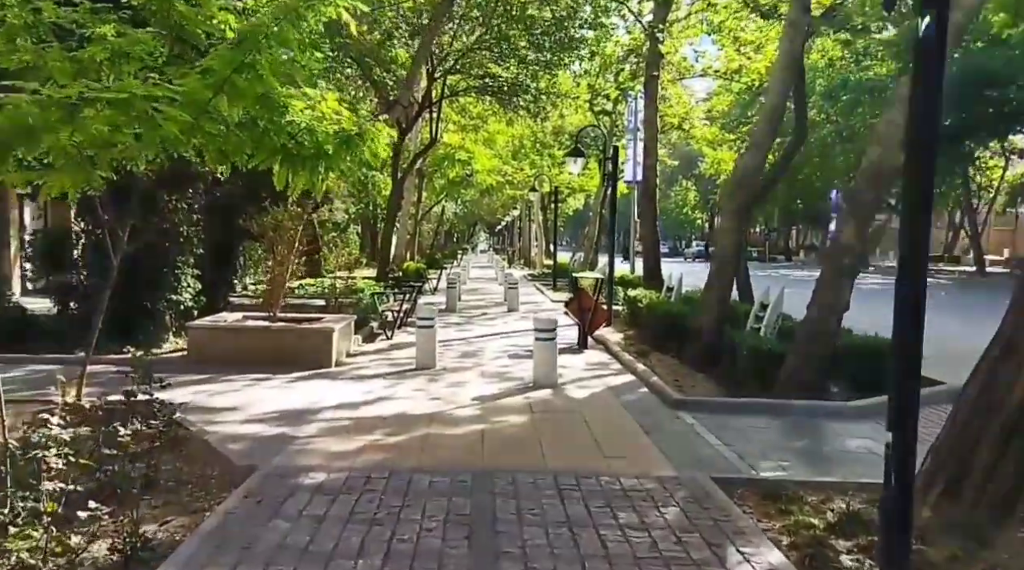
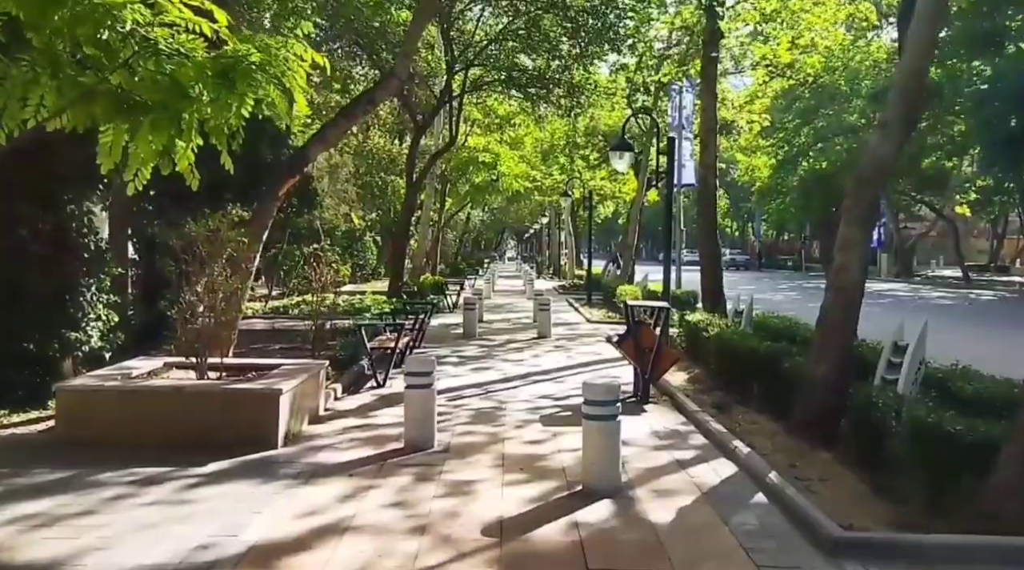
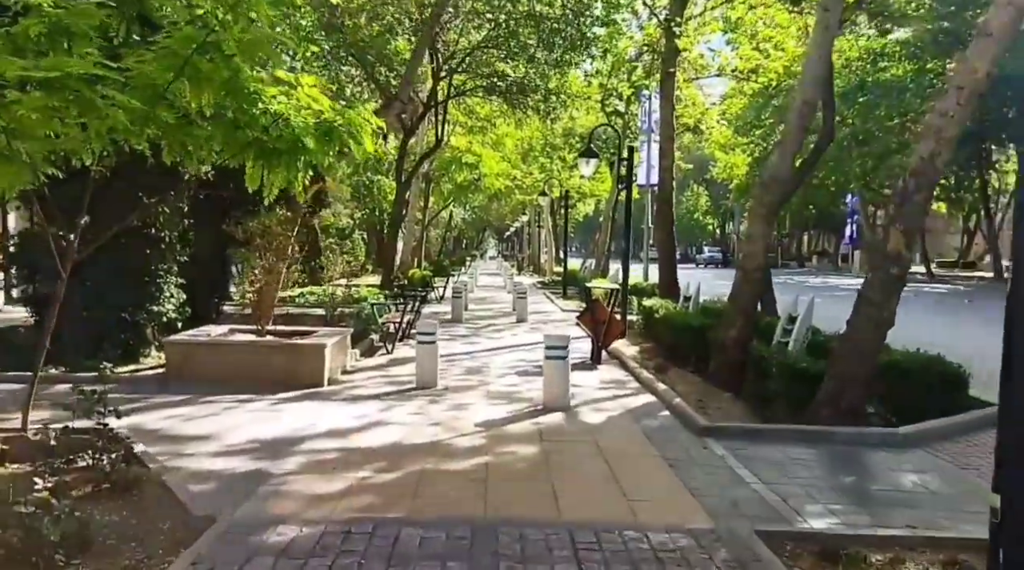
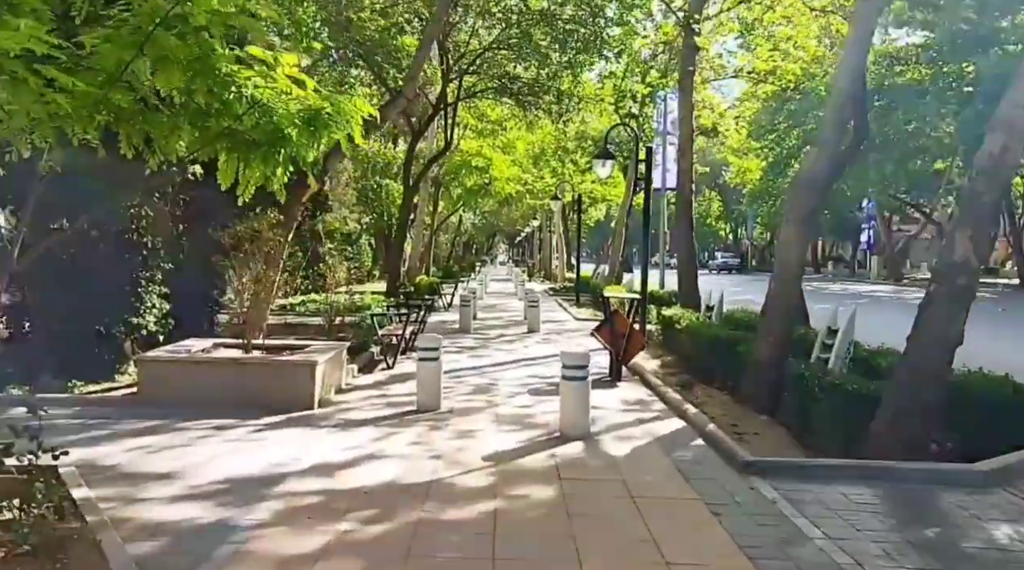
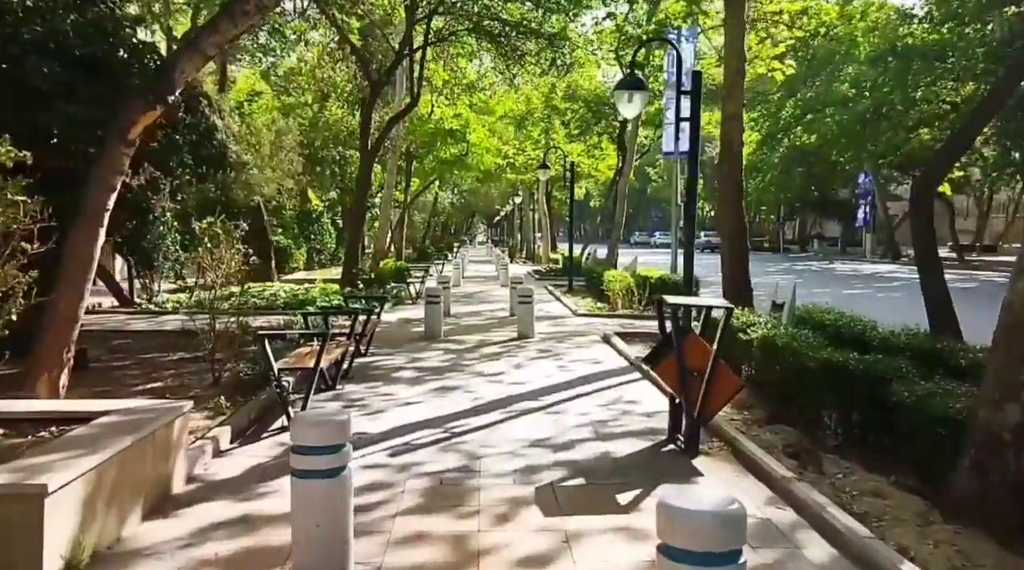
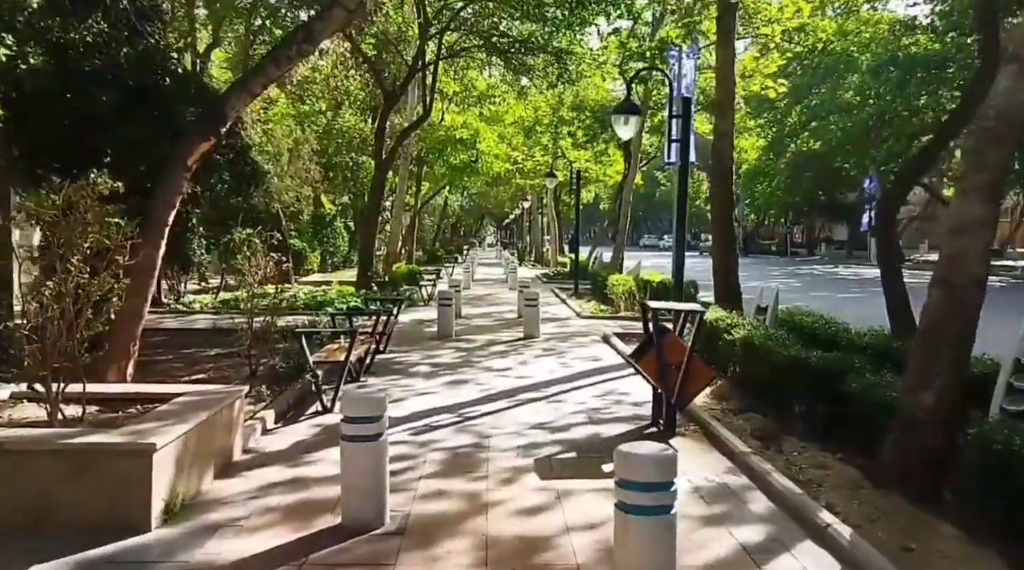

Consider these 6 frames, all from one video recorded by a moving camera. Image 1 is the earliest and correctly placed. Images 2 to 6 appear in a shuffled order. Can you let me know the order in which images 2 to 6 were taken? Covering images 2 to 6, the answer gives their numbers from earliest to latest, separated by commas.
3, 4, 2, 6, 5
